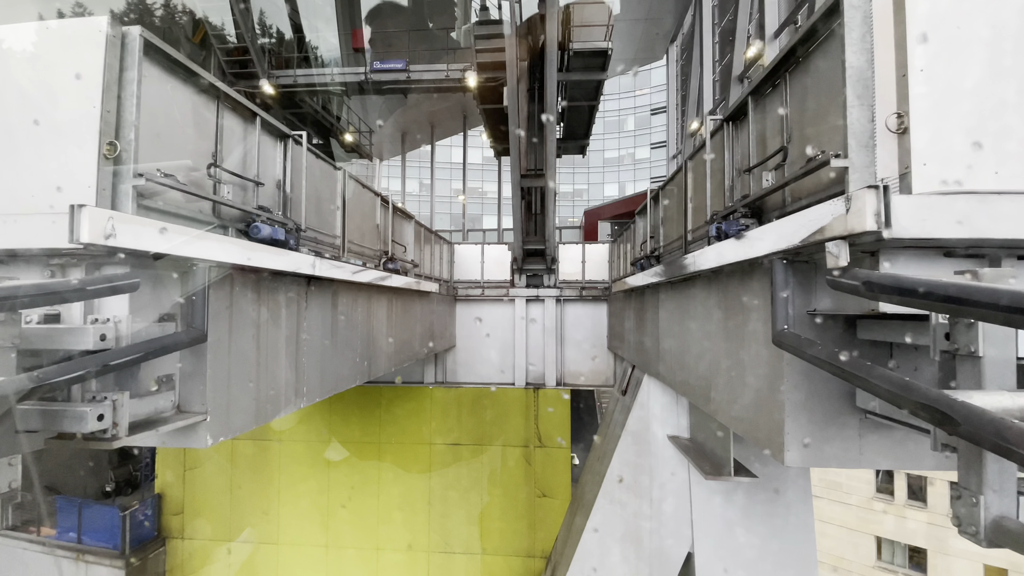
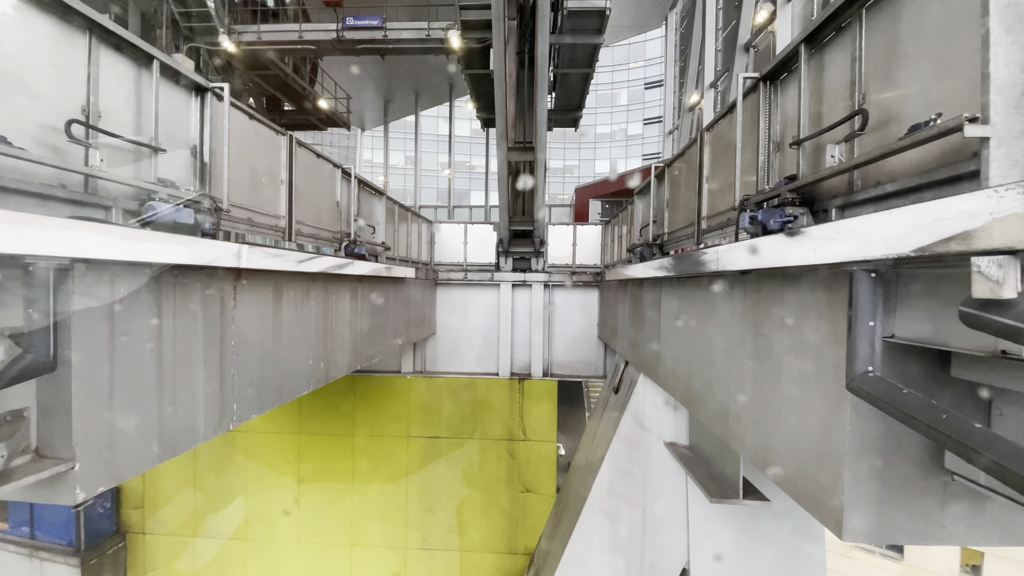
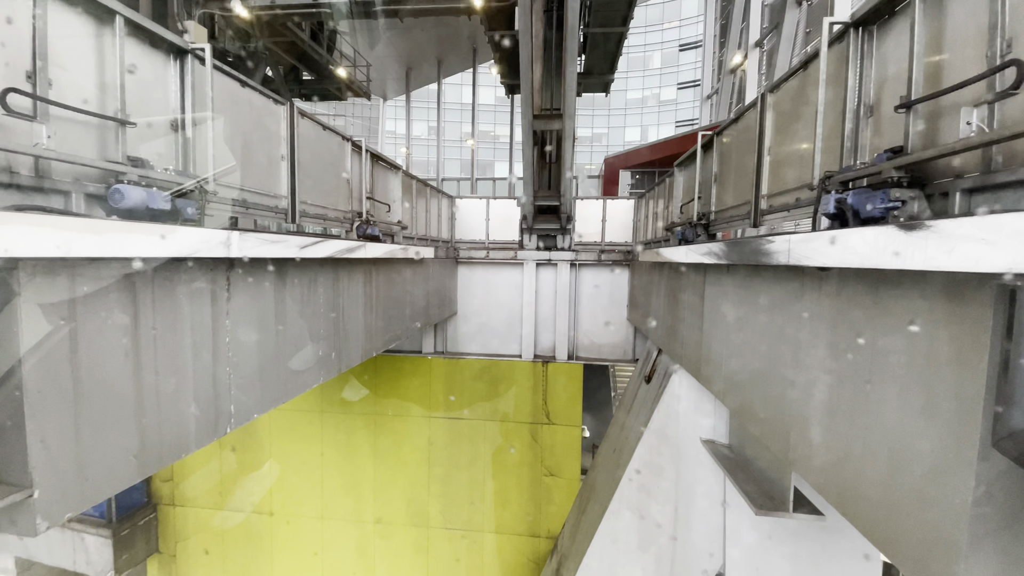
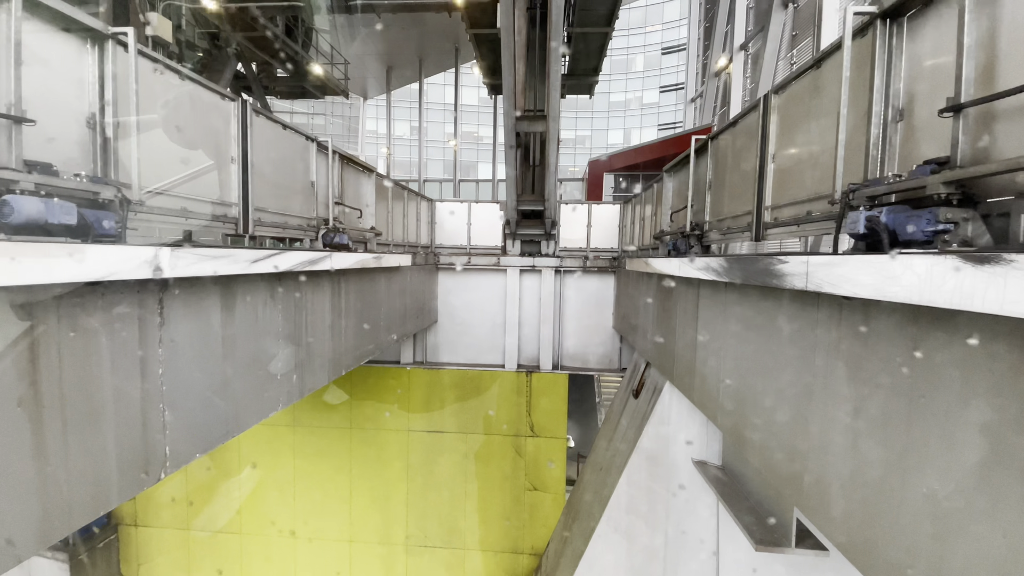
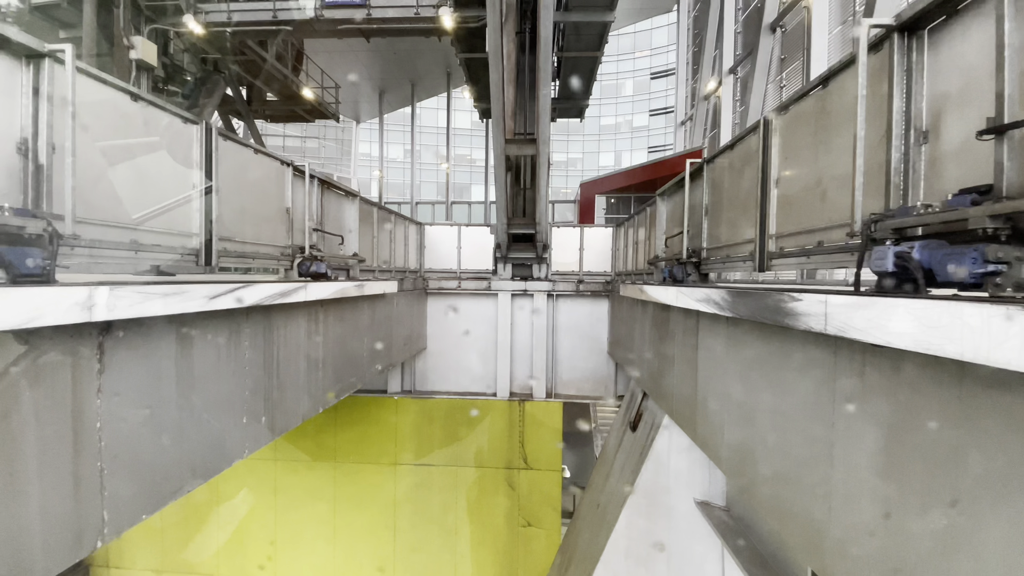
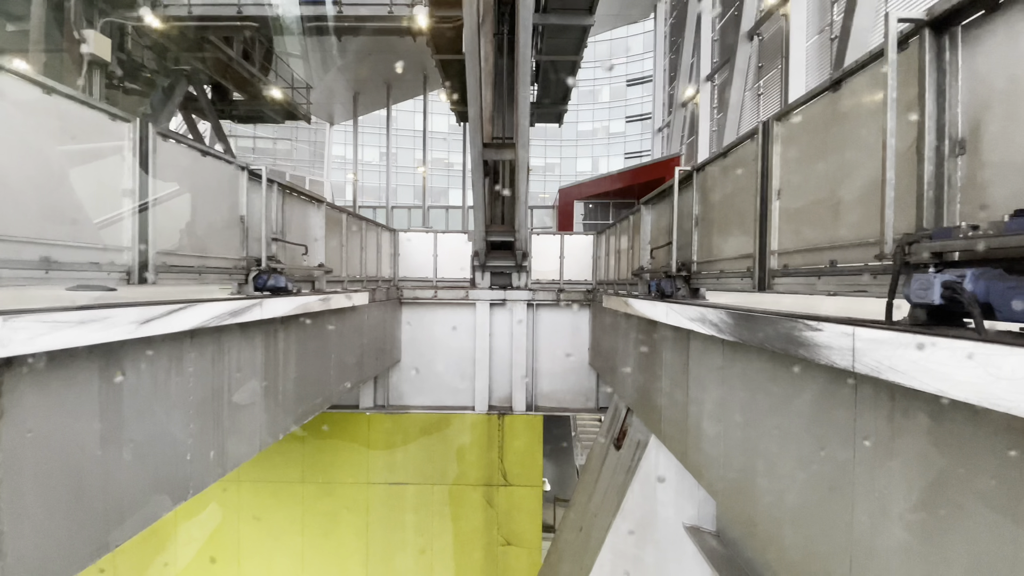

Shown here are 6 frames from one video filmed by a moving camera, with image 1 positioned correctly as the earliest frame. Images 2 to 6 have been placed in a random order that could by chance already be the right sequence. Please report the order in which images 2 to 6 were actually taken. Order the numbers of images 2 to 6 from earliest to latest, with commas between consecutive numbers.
2, 3, 4, 5, 6
